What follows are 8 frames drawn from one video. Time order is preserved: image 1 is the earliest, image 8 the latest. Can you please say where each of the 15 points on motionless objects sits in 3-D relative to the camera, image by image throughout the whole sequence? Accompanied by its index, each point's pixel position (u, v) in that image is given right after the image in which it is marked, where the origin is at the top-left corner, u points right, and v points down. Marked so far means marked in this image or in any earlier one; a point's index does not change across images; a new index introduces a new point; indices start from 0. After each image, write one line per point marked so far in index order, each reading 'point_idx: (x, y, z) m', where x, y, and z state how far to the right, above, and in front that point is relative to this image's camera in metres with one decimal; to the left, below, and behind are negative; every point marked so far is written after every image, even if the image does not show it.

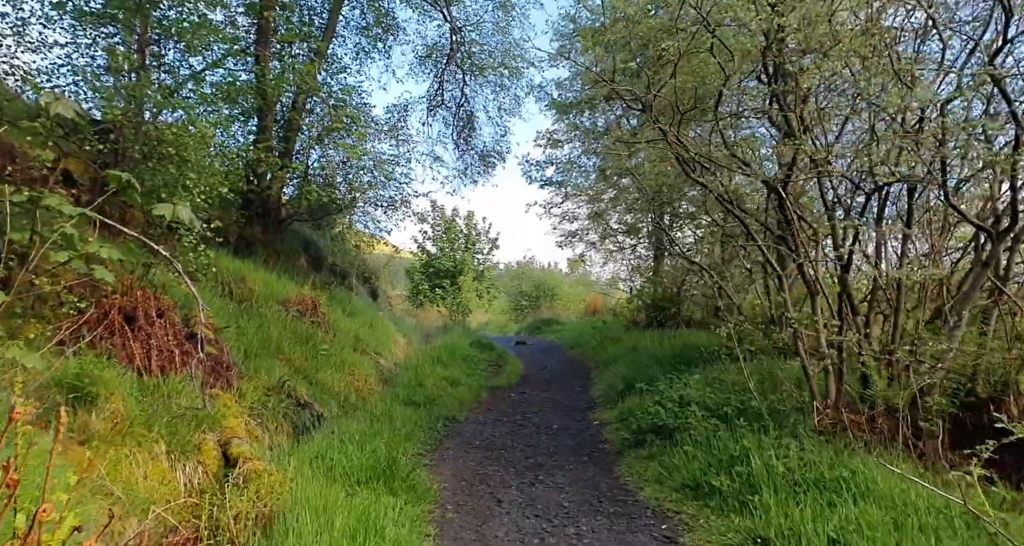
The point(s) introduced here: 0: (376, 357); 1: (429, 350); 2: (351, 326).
0: (-2.1, -1.3, +11.4) m
1: (-1.6, -1.5, +14.0) m
2: (-2.6, -0.9, +11.7) m
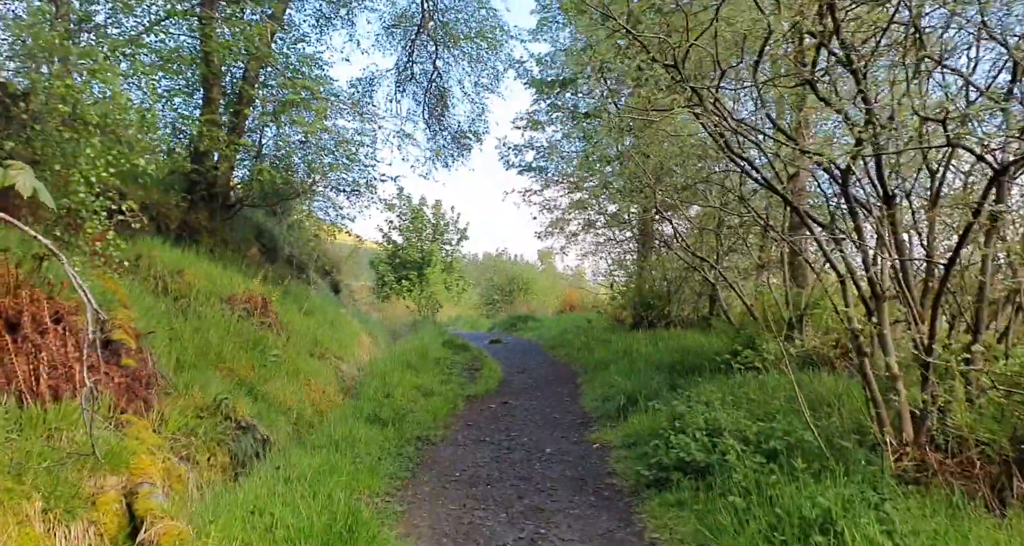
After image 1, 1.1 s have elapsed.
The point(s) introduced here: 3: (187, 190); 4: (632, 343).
0: (-2.4, -1.2, +10.1) m
1: (-2.0, -1.3, +12.6) m
2: (-2.9, -0.8, +10.3) m
3: (-5.2, +1.3, +11.6) m
4: (+1.9, -1.1, +11.5) m
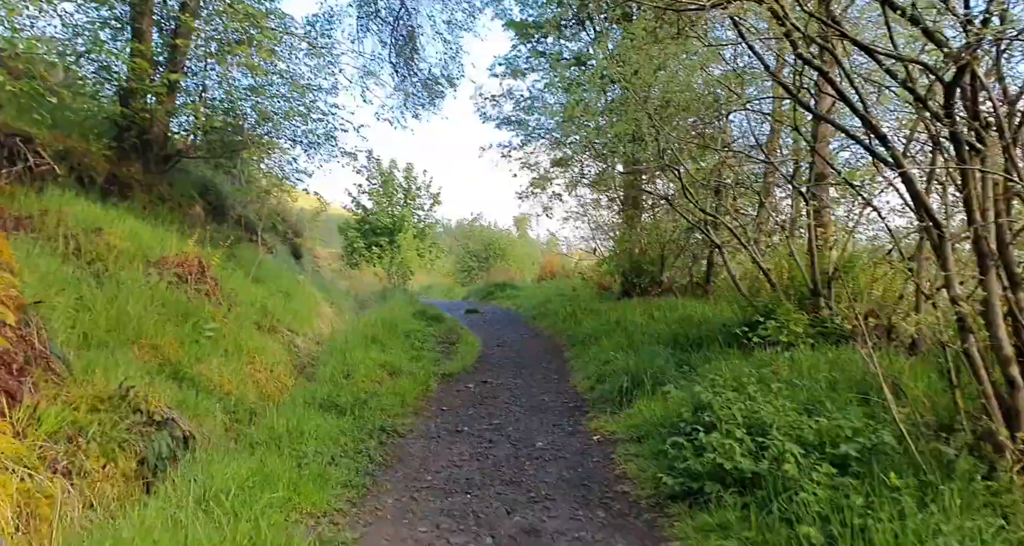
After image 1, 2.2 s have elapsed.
0: (-2.7, -0.8, +8.7) m
1: (-2.3, -0.8, +11.3) m
2: (-3.1, -0.3, +8.9) m
3: (-5.5, +1.9, +10.1) m
4: (+1.6, -0.6, +10.3) m
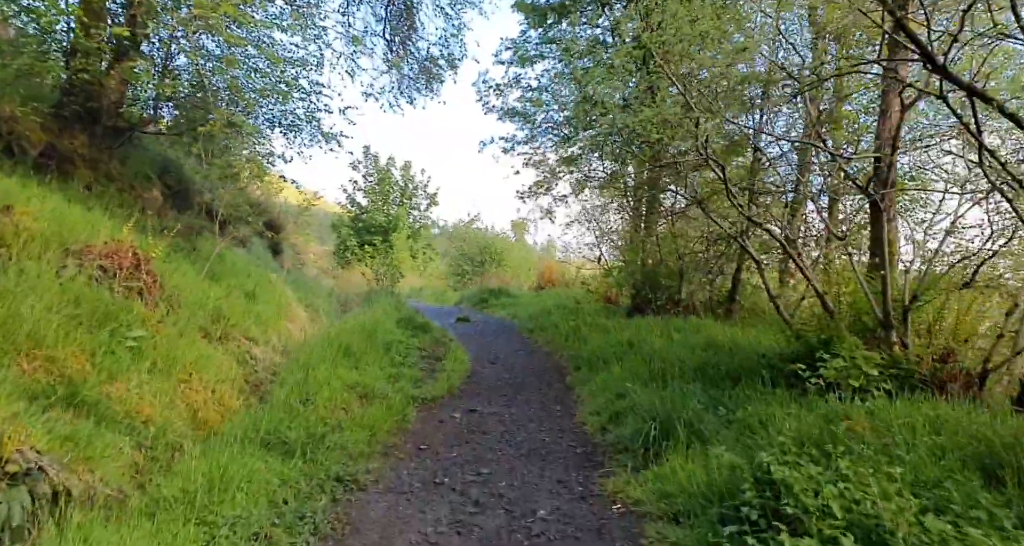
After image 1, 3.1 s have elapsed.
0: (-2.7, -0.7, +7.4) m
1: (-2.4, -0.8, +9.9) m
2: (-3.1, -0.2, +7.5) m
3: (-5.4, +2.0, +8.7) m
4: (+1.6, -0.7, +9.0) m
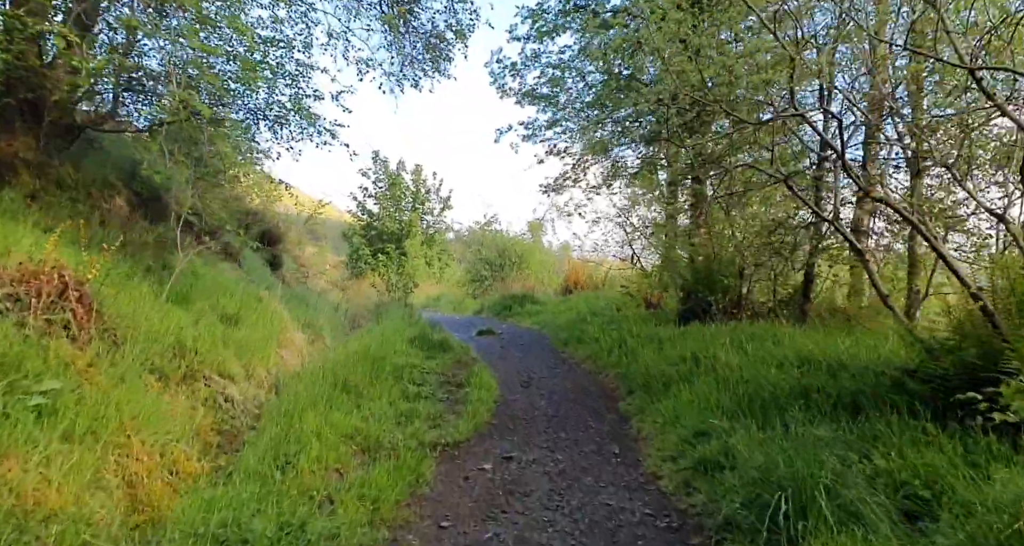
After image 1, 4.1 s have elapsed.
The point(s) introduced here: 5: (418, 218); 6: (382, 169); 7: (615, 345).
0: (-2.4, -0.9, +5.8) m
1: (-2.0, -0.9, +8.4) m
2: (-2.8, -0.4, +6.0) m
3: (-5.2, +1.7, +7.3) m
4: (+1.9, -0.7, +7.4) m
5: (-2.5, +1.5, +19.3) m
6: (-3.6, +2.8, +19.6) m
7: (+1.3, -0.9, +8.8) m
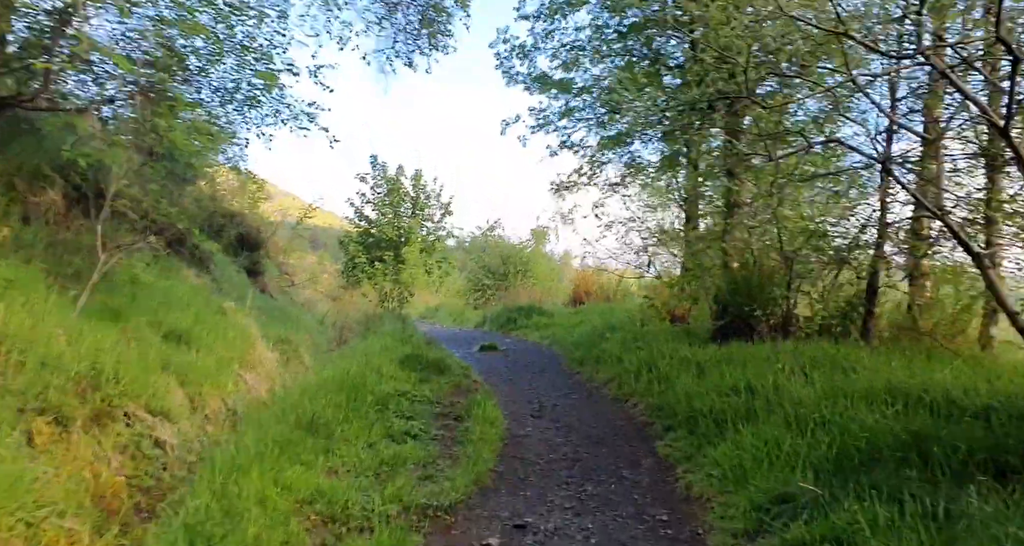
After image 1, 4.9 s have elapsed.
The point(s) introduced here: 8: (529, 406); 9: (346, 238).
0: (-2.3, -1.0, +4.5) m
1: (-1.9, -1.0, +7.0) m
2: (-2.7, -0.5, +4.7) m
3: (-5.1, +1.7, +5.9) m
4: (+2.0, -0.8, +6.0) m
5: (-2.4, +1.3, +18.0) m
6: (-3.4, +2.6, +18.3) m
7: (+1.3, -1.0, +7.4) m
8: (+0.2, -1.4, +7.4) m
9: (-4.2, +0.9, +17.7) m
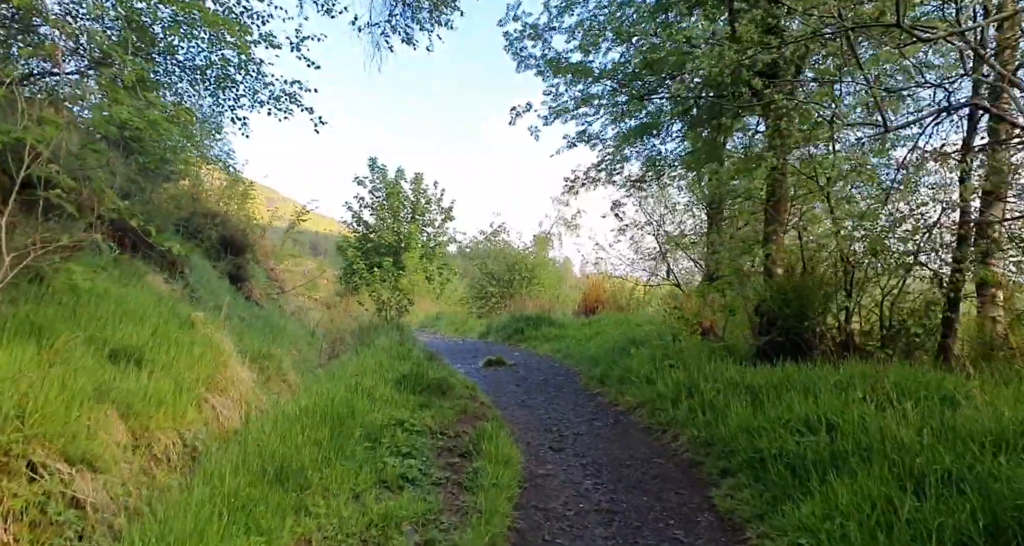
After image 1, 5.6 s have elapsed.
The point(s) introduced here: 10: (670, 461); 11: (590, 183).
0: (-2.2, -1.0, +3.4) m
1: (-1.8, -1.1, +5.9) m
2: (-2.6, -0.5, +3.6) m
3: (-4.9, +1.6, +4.9) m
4: (+2.2, -0.9, +4.9) m
5: (-2.3, +1.1, +16.9) m
6: (-3.3, +2.5, +17.2) m
7: (+1.5, -1.0, +6.3) m
8: (+0.3, -1.4, +6.3) m
9: (-4.0, +0.8, +16.6) m
10: (+1.2, -1.4, +5.3) m
11: (+1.2, +1.3, +10.8) m
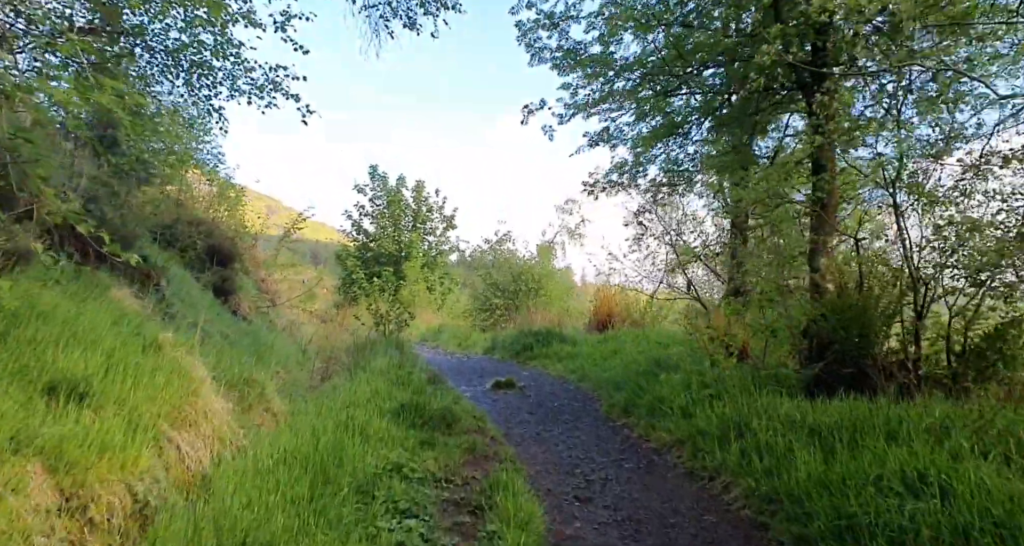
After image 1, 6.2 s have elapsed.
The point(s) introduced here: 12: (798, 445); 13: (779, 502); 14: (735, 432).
0: (-2.0, -1.1, +2.5) m
1: (-1.6, -1.2, +5.0) m
2: (-2.5, -0.6, +2.7) m
3: (-4.8, +1.5, +4.0) m
4: (+2.3, -1.0, +4.0) m
5: (-2.1, +0.9, +16.0) m
6: (-3.1, +2.2, +16.4) m
7: (+1.6, -1.2, +5.4) m
8: (+0.4, -1.5, +5.3) m
9: (-3.9, +0.5, +15.7) m
10: (+1.3, -1.5, +4.4) m
11: (+1.3, +1.1, +9.9) m
12: (+1.9, -1.1, +4.7) m
13: (+1.6, -1.3, +4.3) m
14: (+1.6, -1.2, +5.3) m
